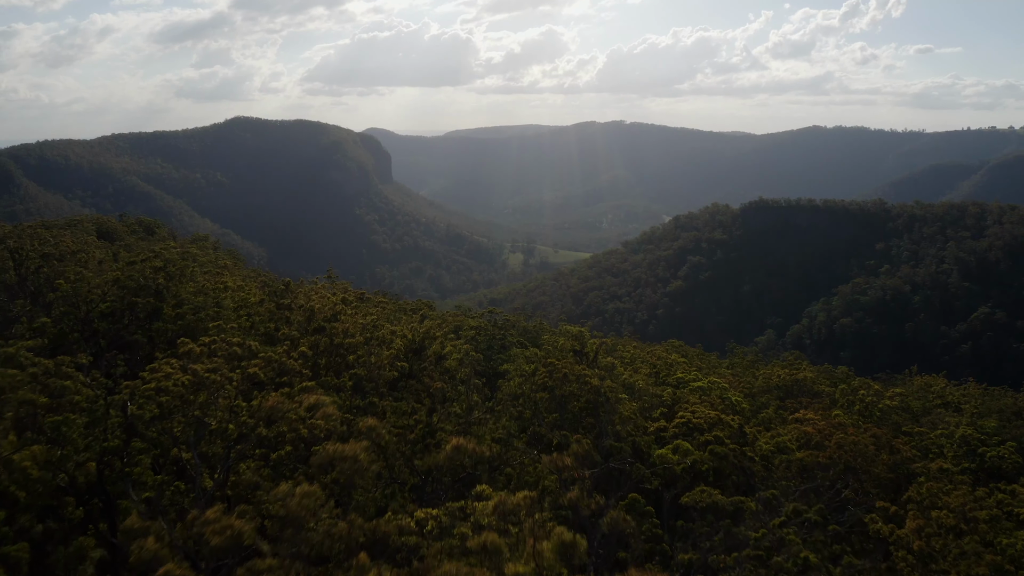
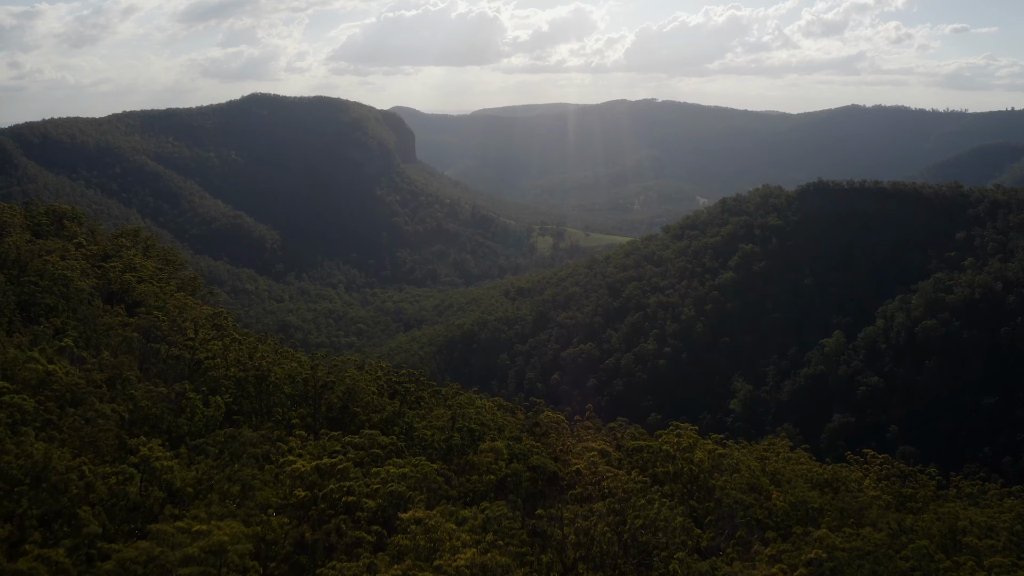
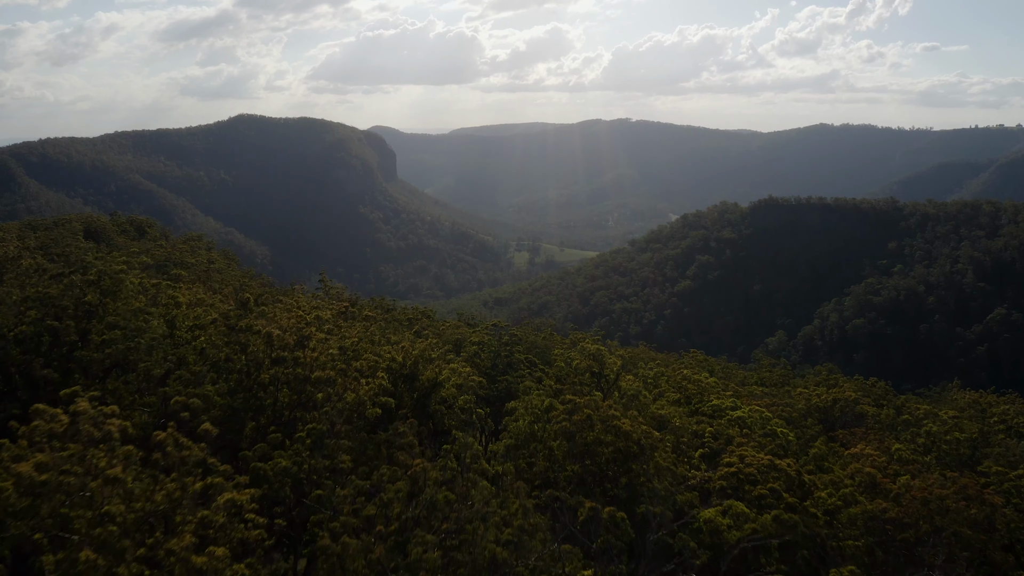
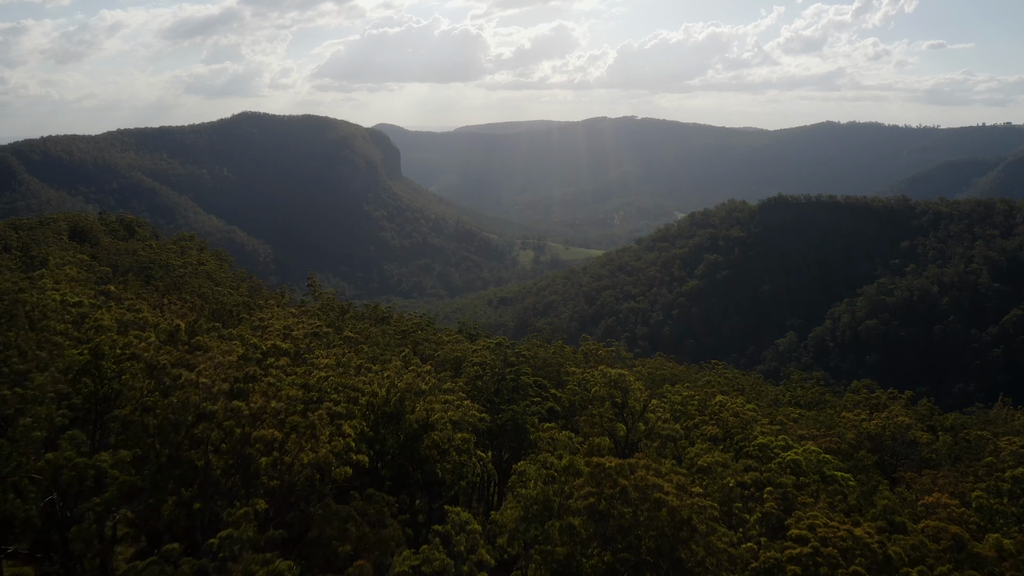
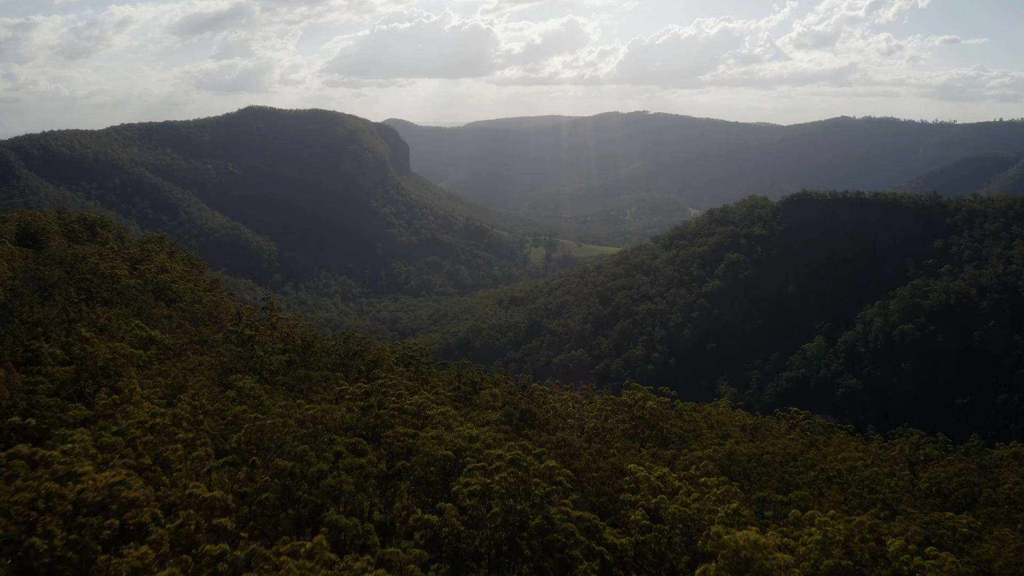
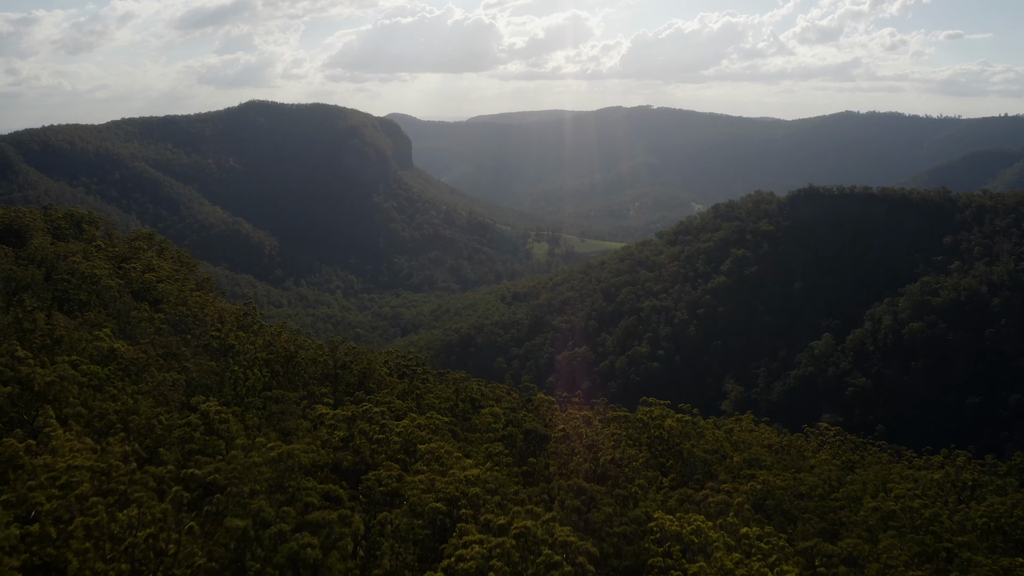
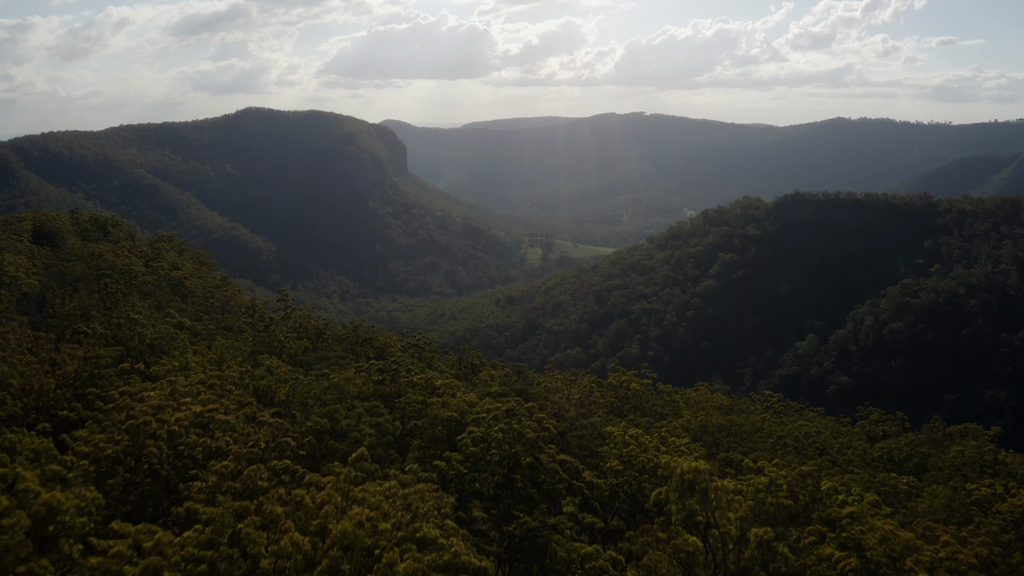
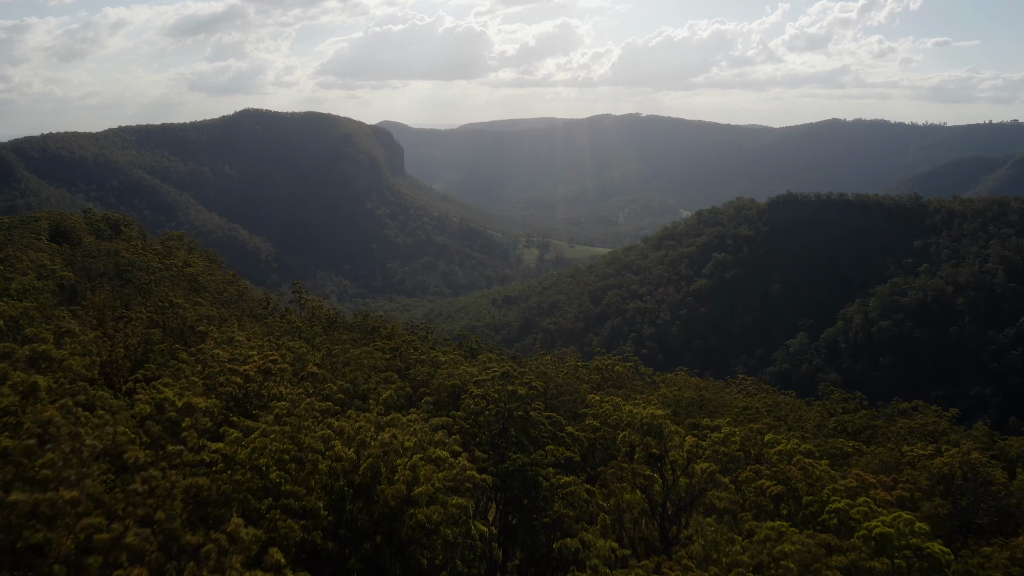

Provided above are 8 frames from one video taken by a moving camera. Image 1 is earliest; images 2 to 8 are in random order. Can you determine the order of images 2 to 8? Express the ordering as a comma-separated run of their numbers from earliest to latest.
3, 4, 8, 7, 5, 6, 2
